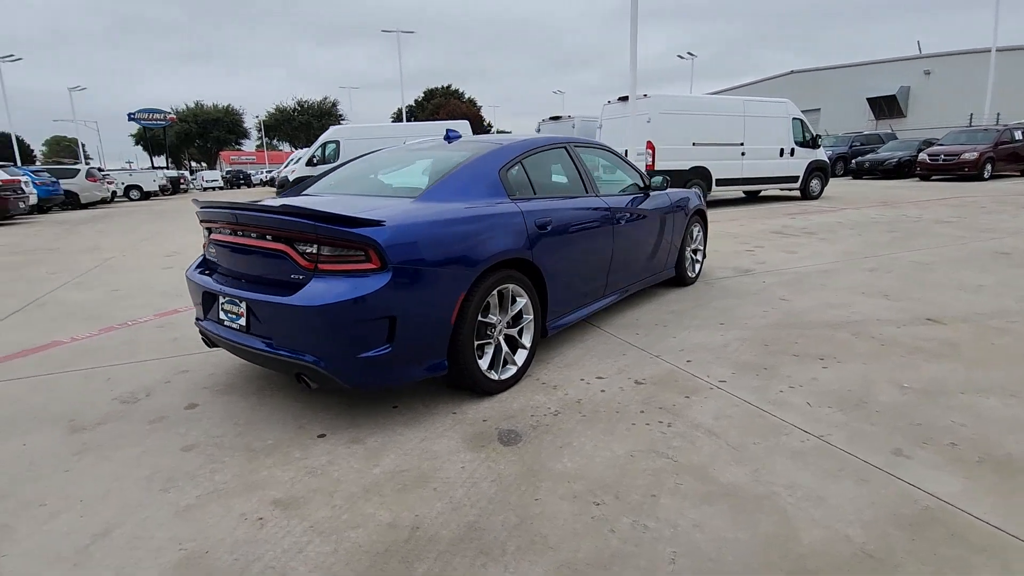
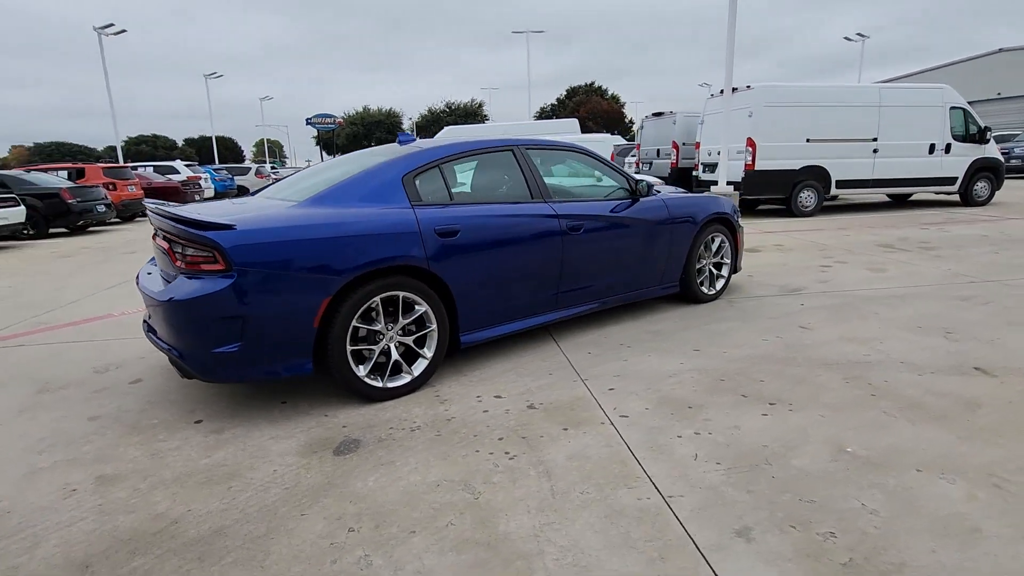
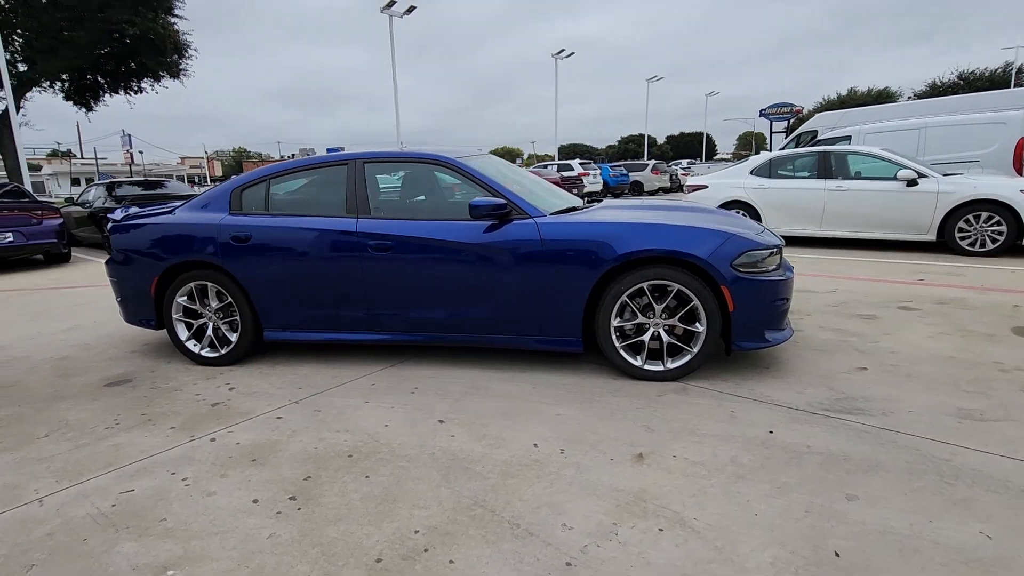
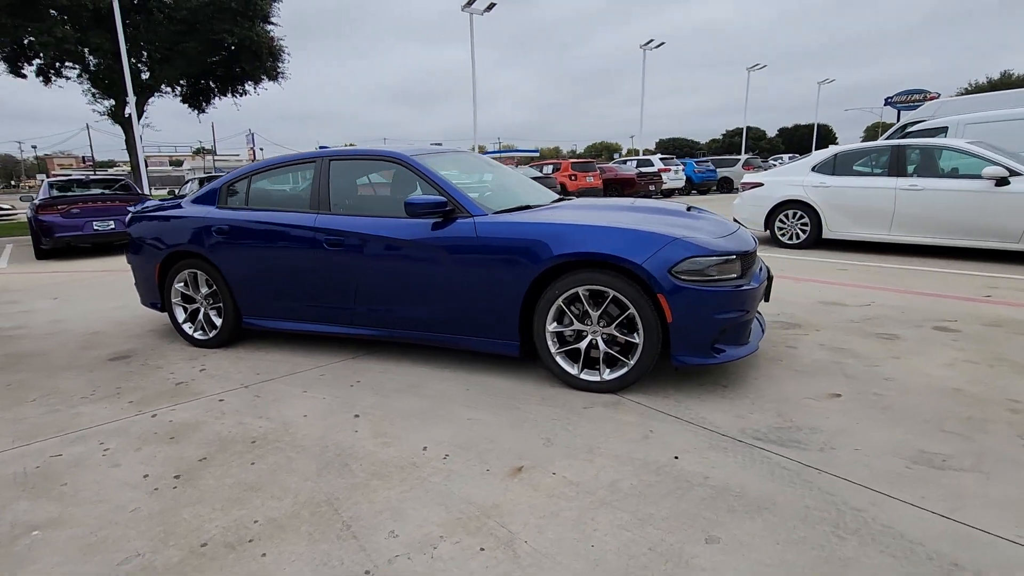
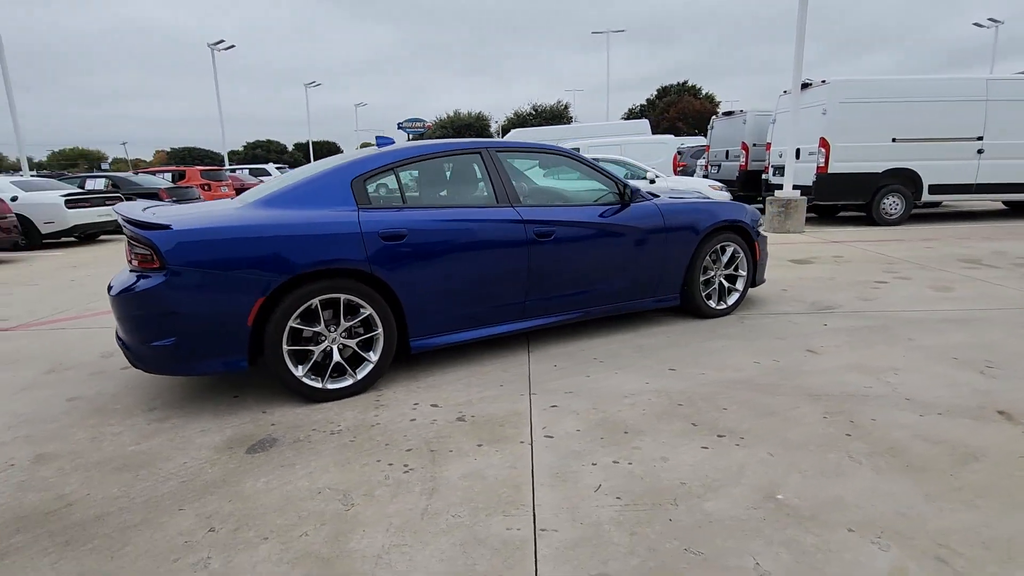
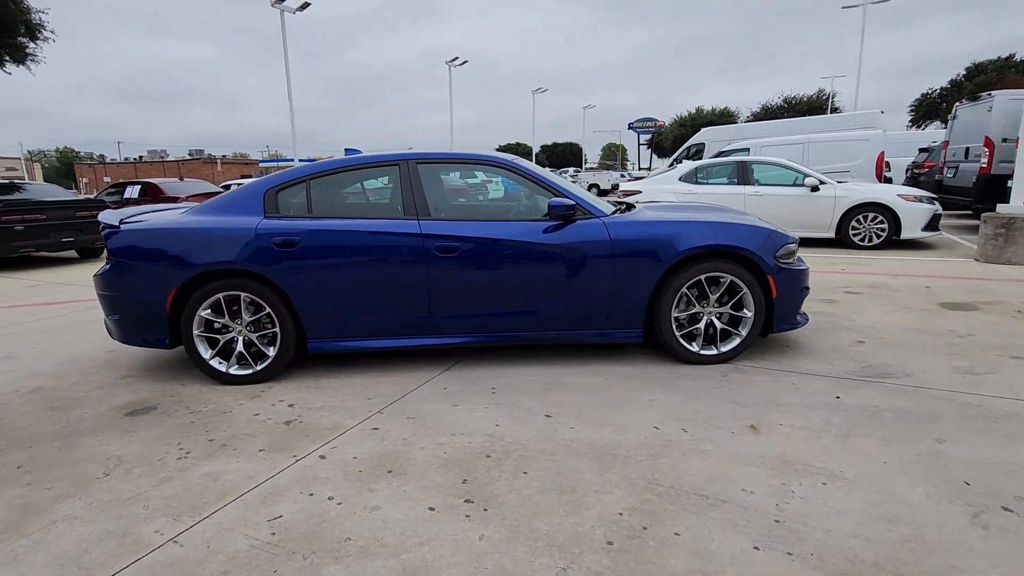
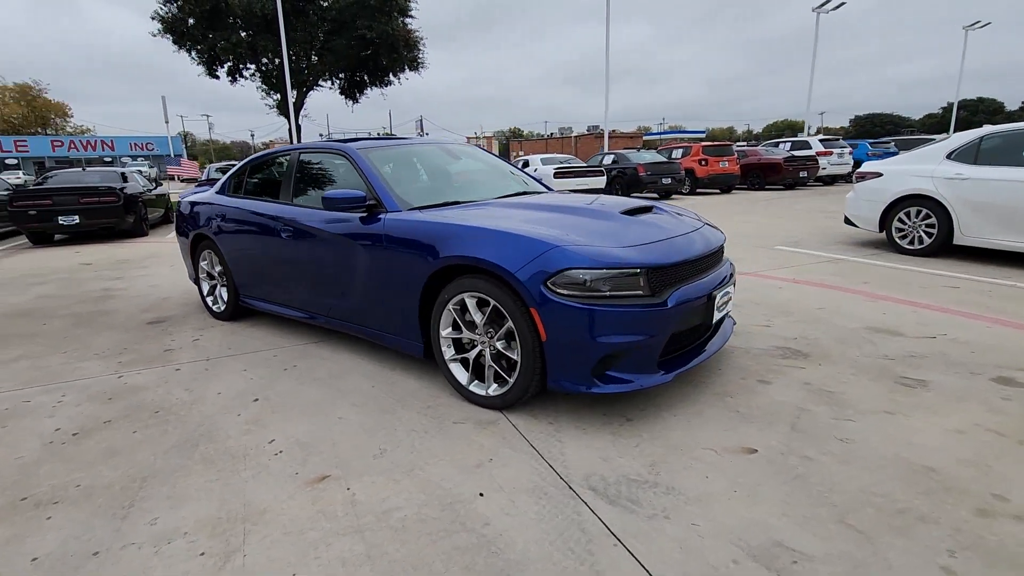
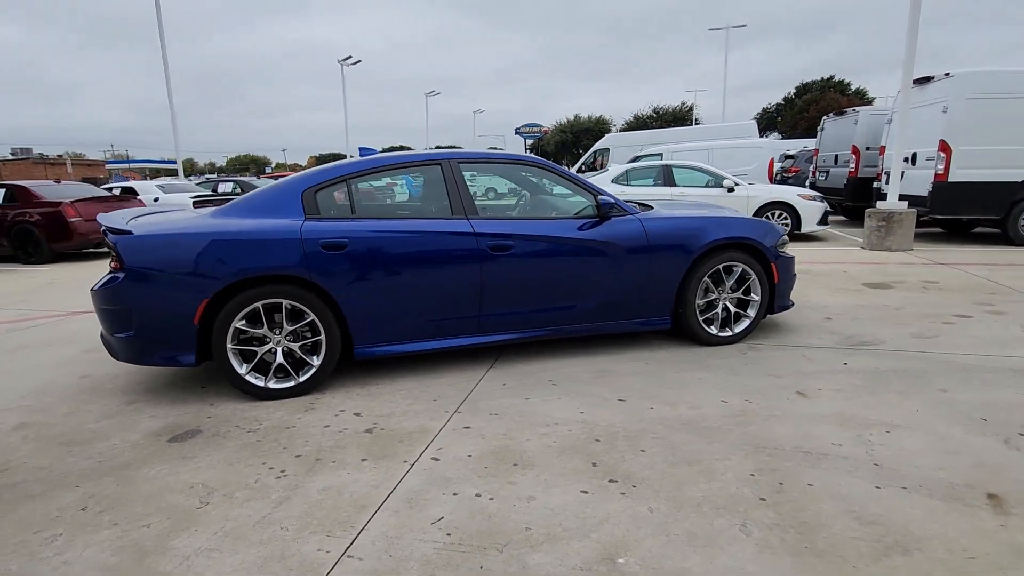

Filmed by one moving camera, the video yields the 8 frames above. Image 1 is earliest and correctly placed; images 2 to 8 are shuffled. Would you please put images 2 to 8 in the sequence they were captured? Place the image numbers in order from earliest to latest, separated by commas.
2, 5, 8, 6, 3, 4, 7
